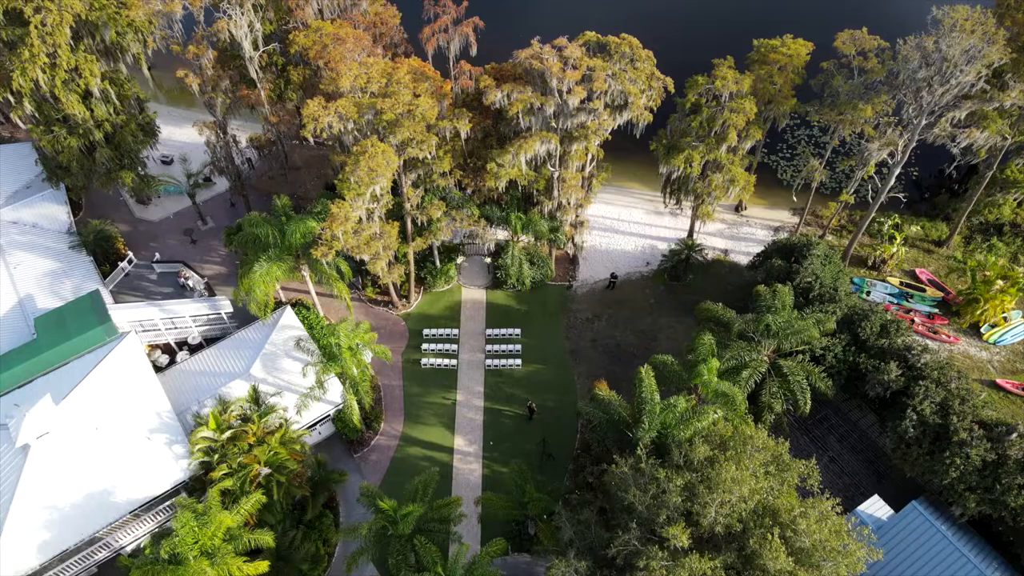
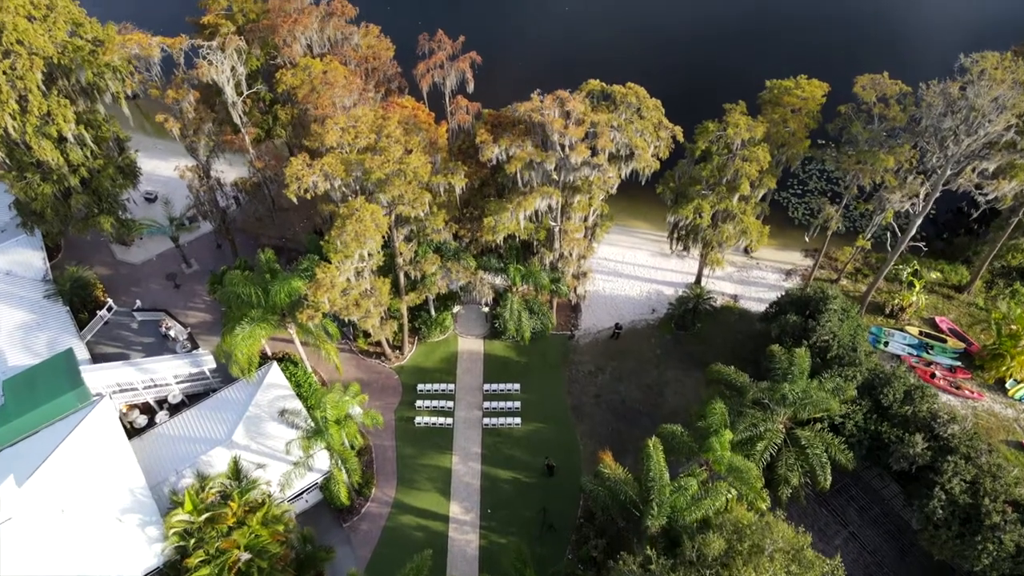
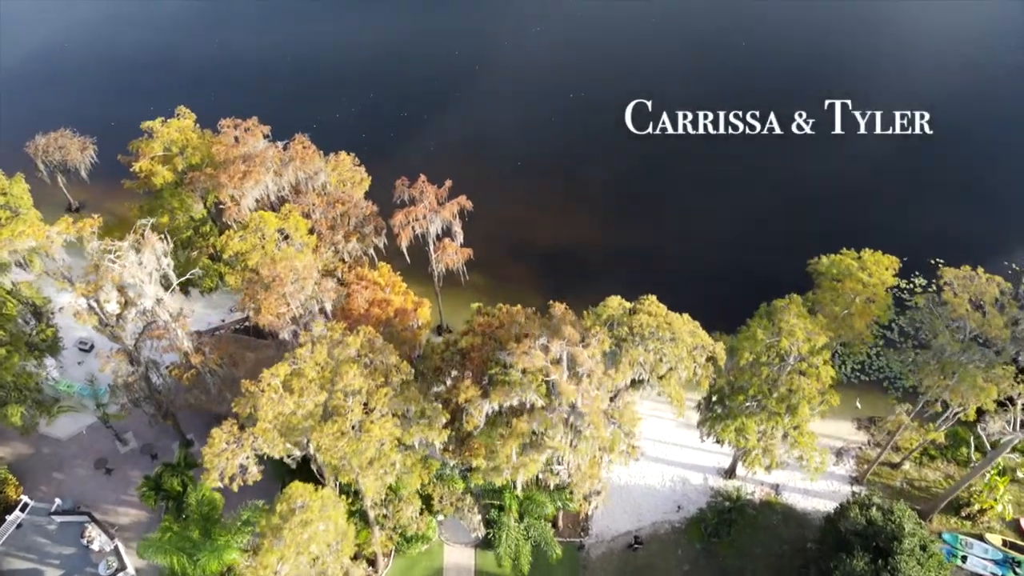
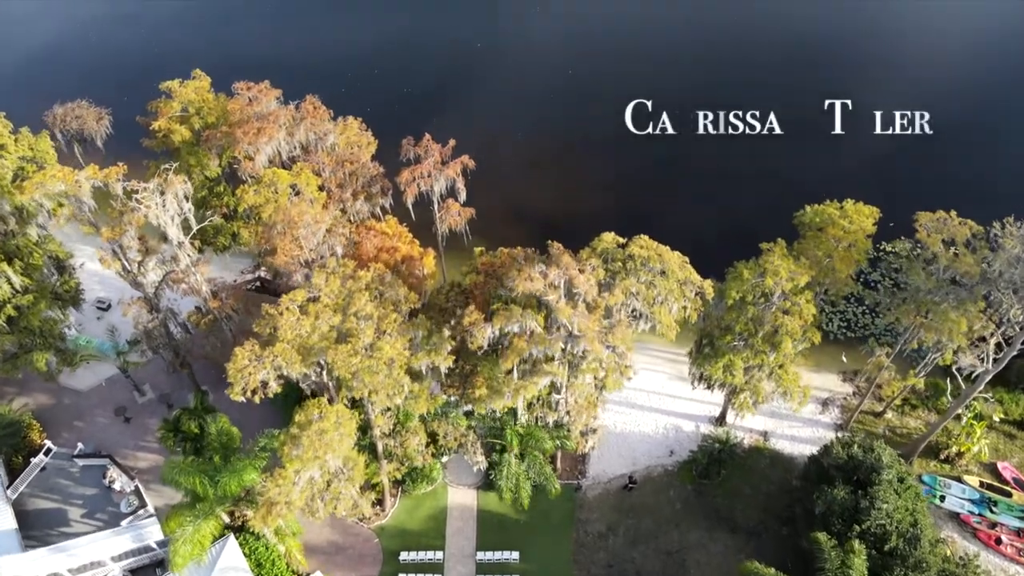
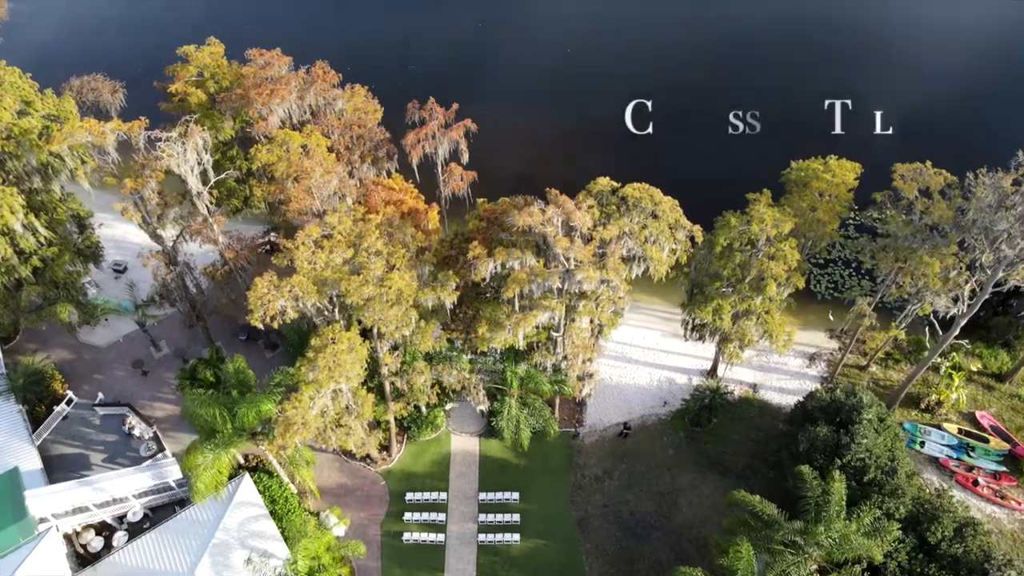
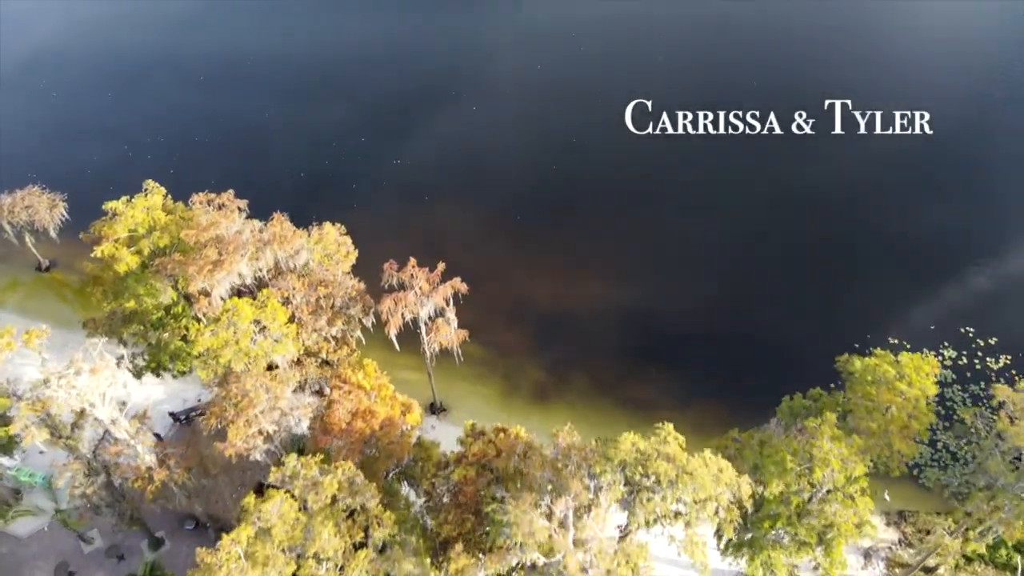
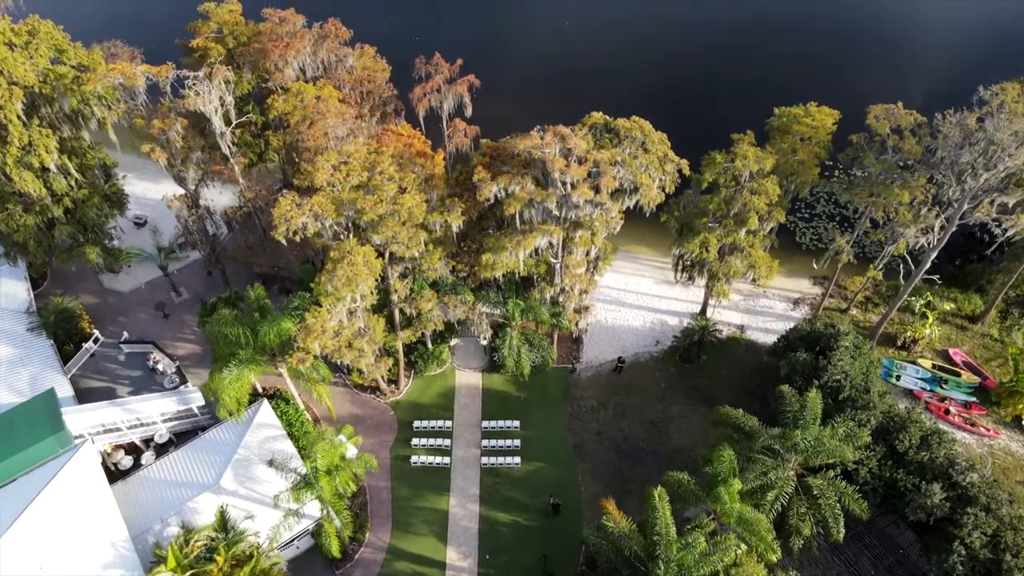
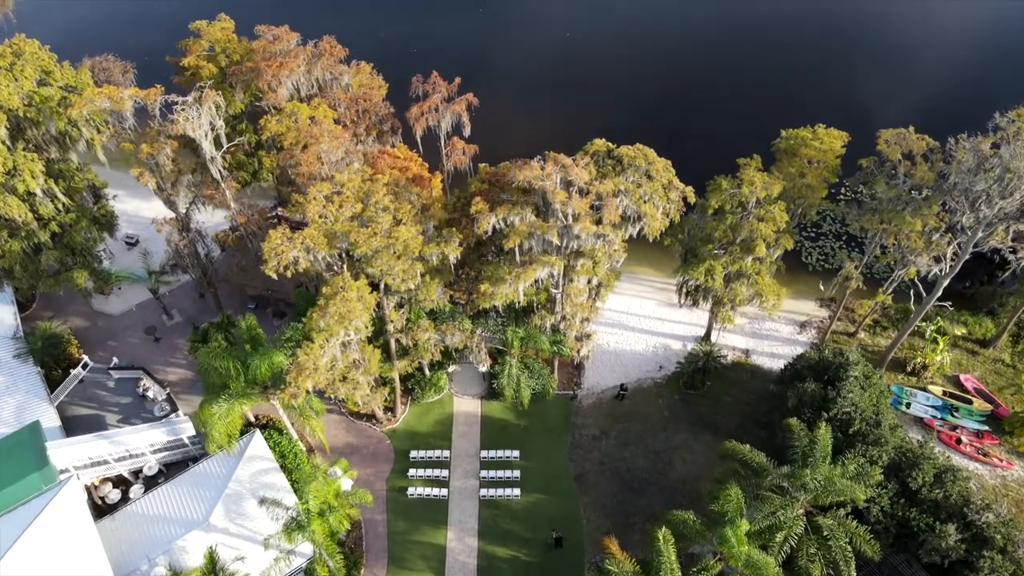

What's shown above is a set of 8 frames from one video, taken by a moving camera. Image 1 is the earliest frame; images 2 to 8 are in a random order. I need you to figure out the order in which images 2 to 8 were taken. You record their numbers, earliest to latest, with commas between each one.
2, 7, 8, 5, 4, 3, 6
